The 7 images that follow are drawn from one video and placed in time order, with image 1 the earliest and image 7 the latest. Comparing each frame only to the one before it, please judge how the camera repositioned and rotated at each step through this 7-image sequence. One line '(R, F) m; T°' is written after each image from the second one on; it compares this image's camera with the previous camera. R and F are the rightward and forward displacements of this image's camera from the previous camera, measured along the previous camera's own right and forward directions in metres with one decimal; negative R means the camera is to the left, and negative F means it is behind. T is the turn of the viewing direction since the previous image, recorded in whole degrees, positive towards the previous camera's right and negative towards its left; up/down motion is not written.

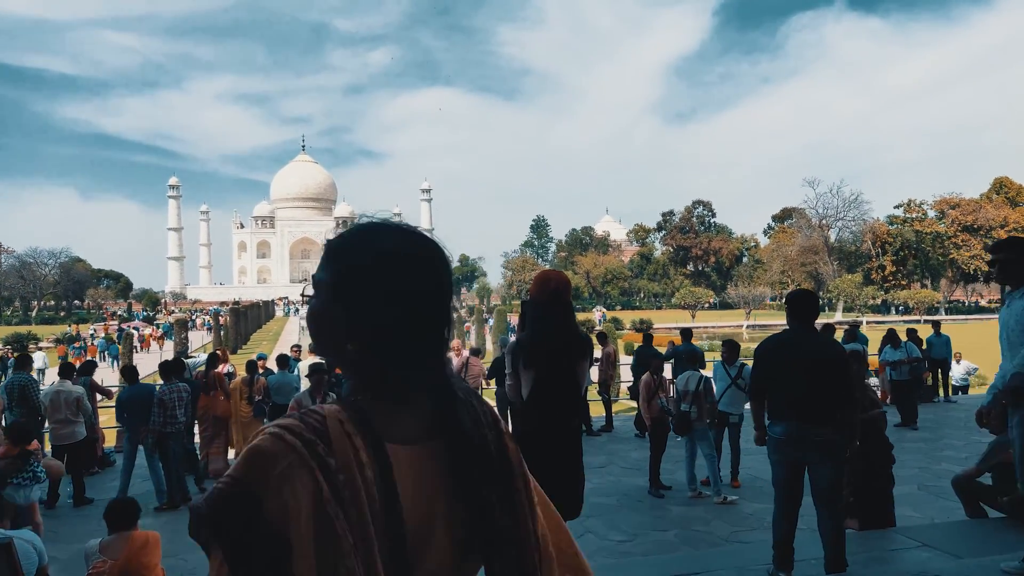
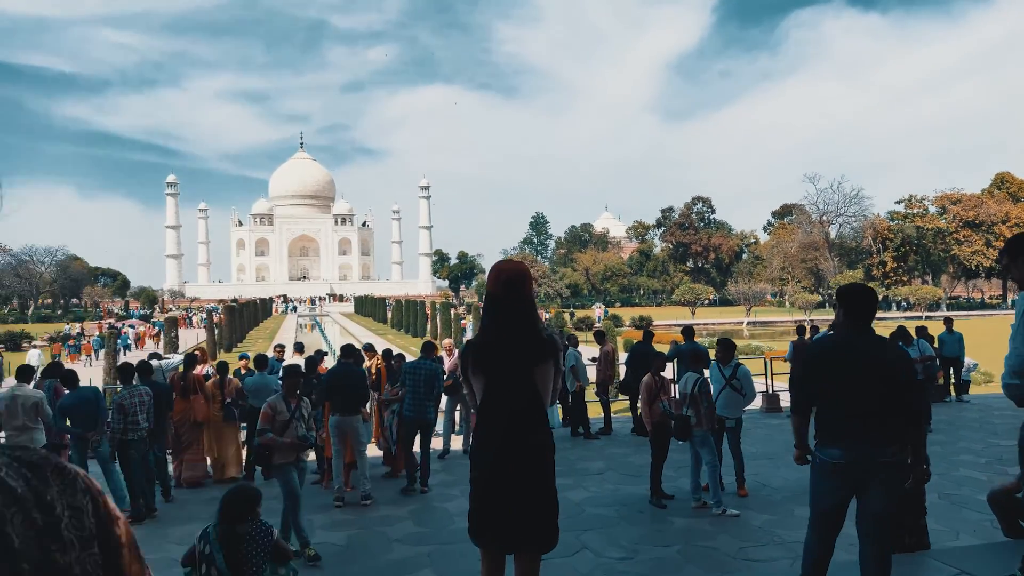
(+0.1, +0.4) m; 0°
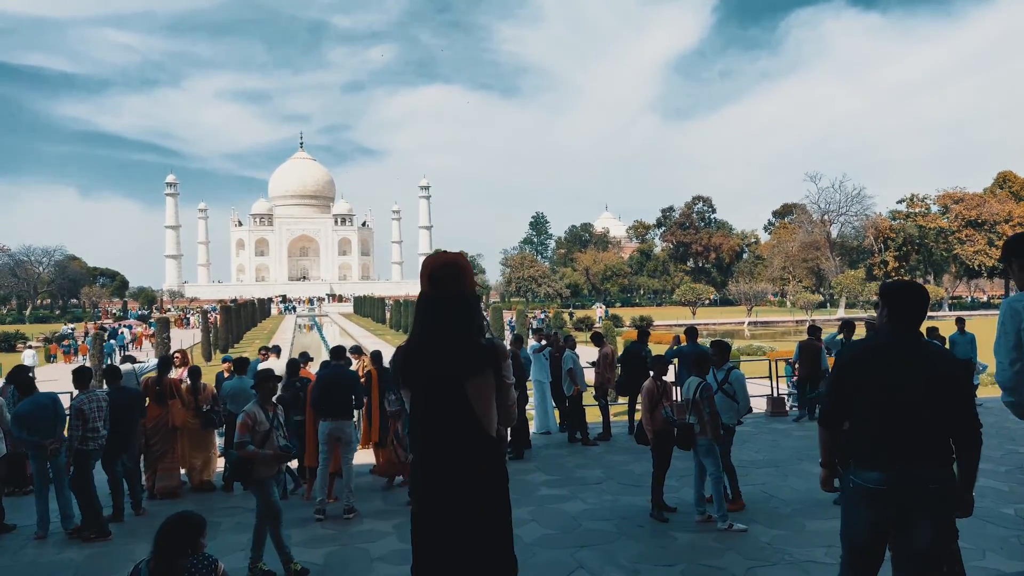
(+0.1, +0.3) m; 0°
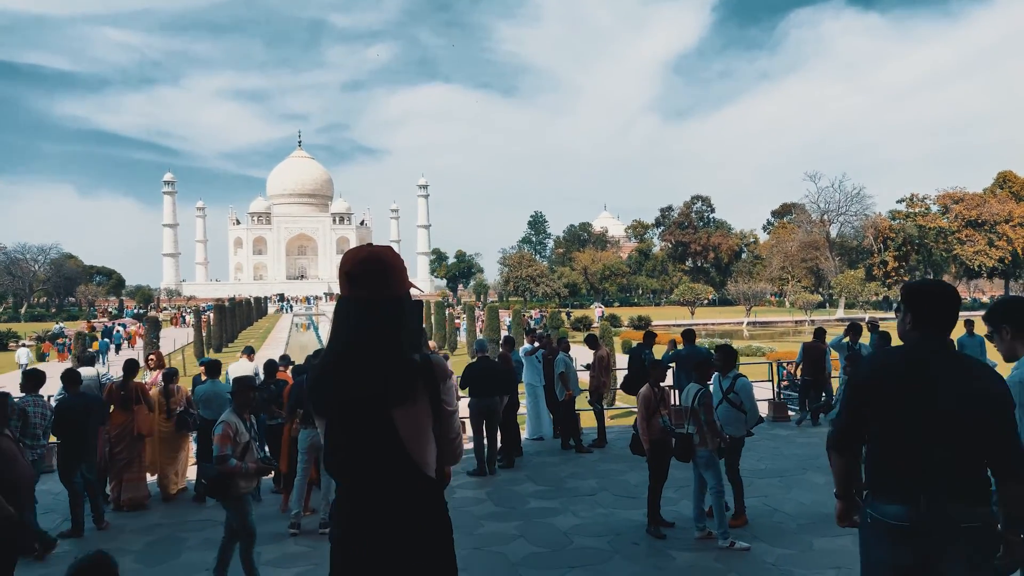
(+0.1, +0.3) m; 0°
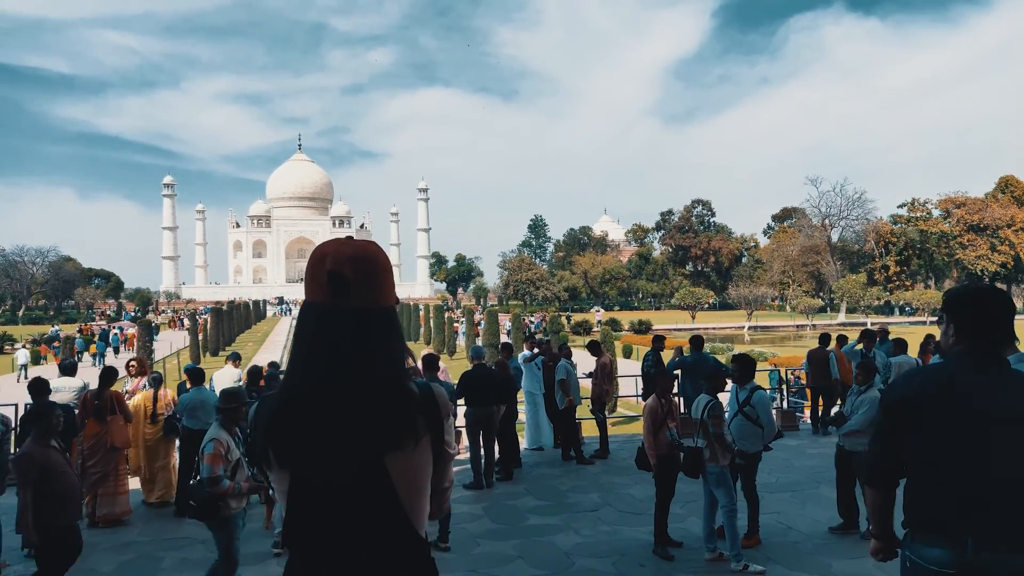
(0.0, +0.3) m; 0°
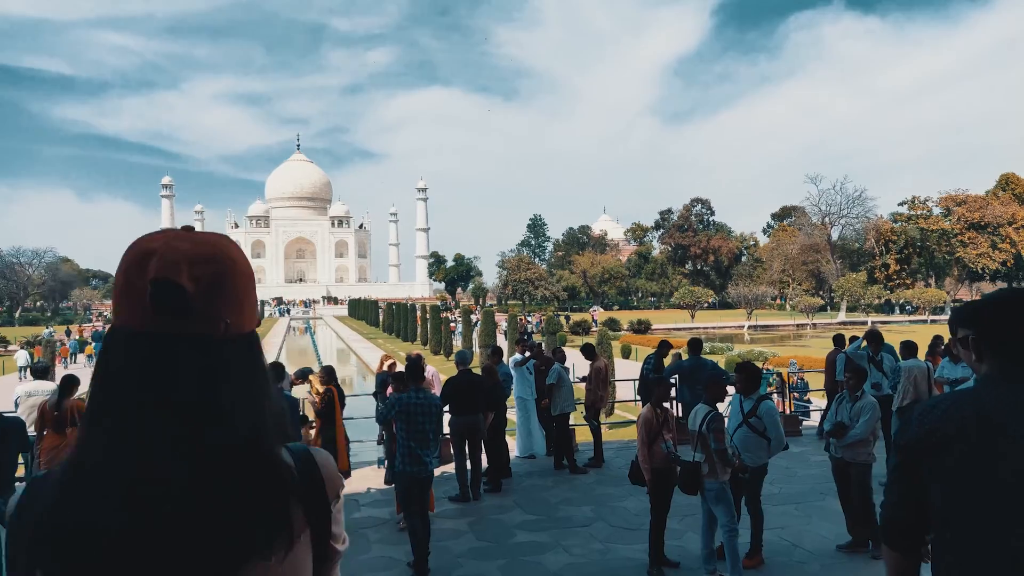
(+0.1, +0.3) m; 0°
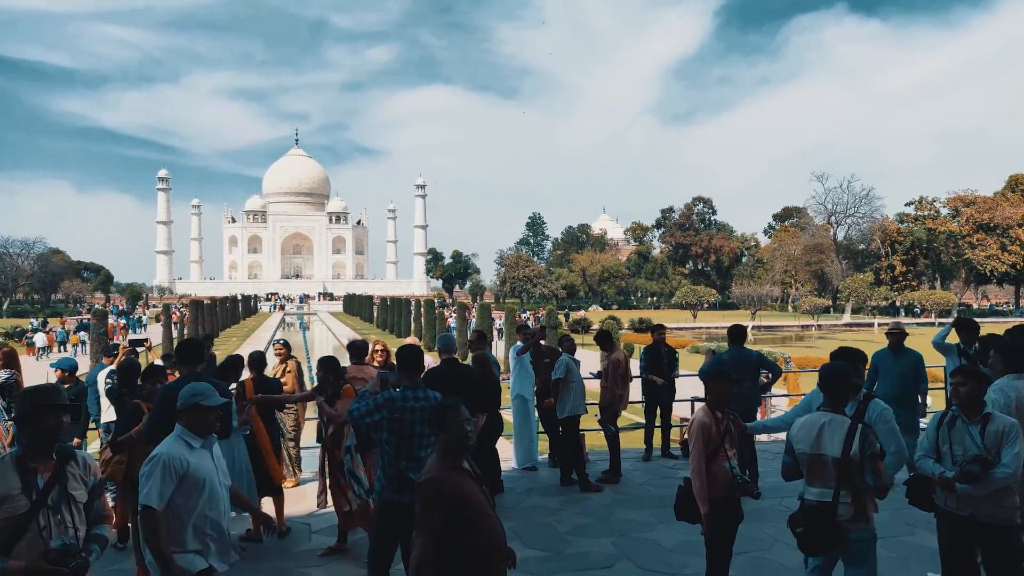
(0.0, +1.3) m; 0°
